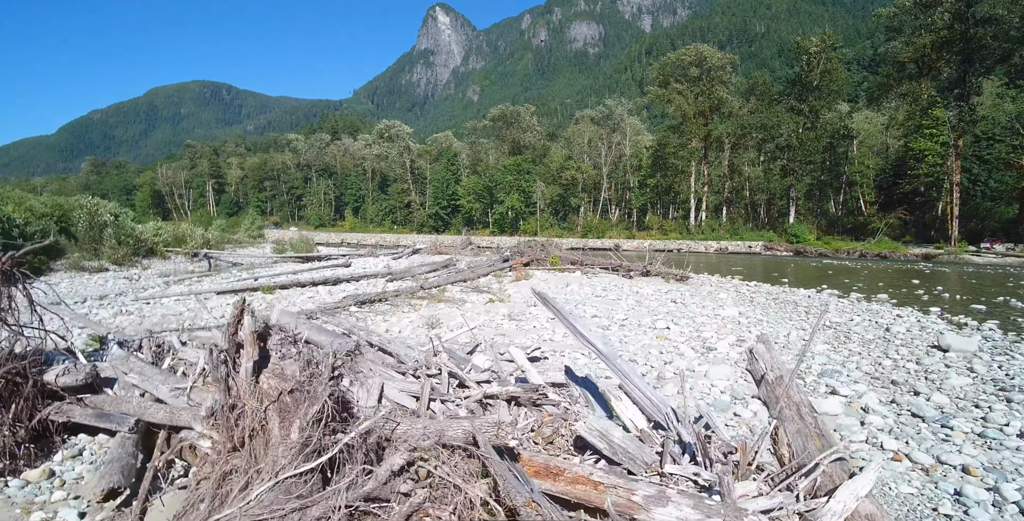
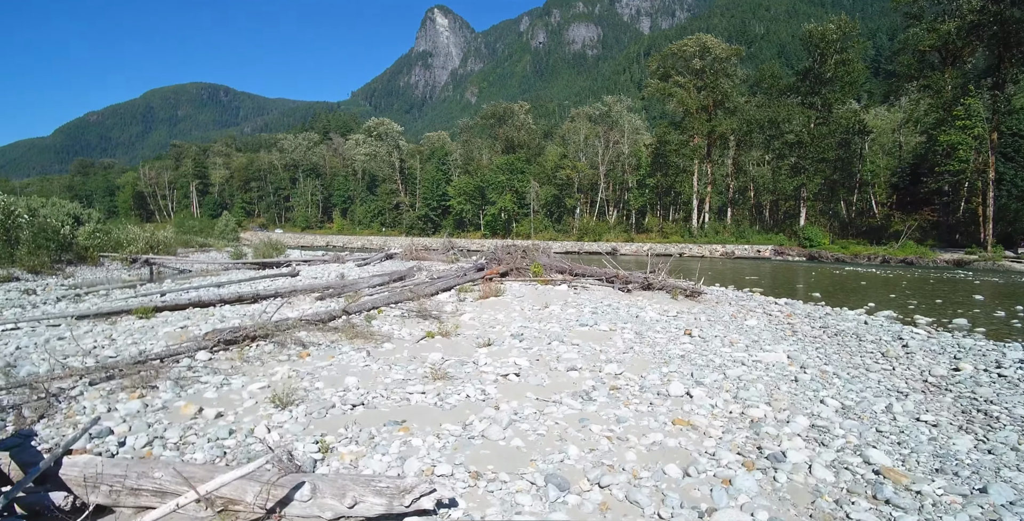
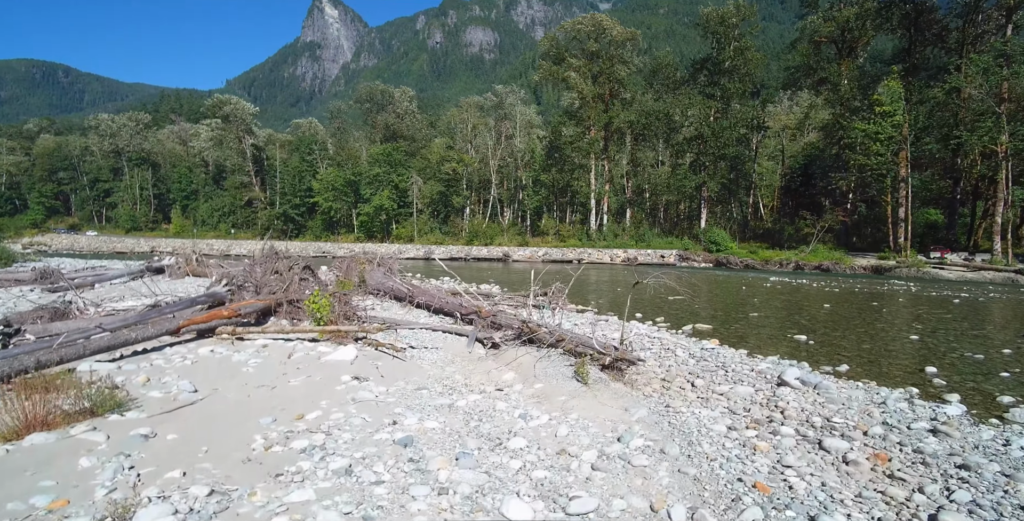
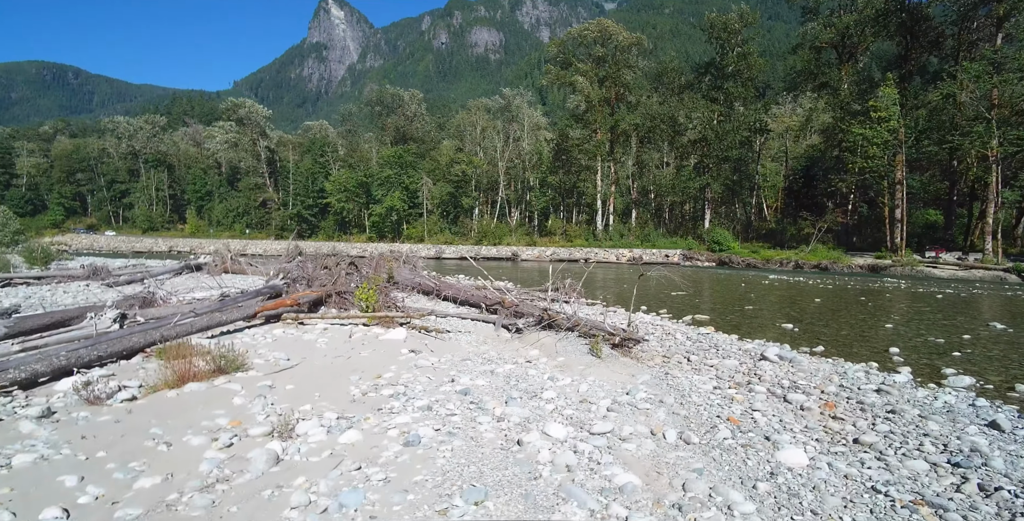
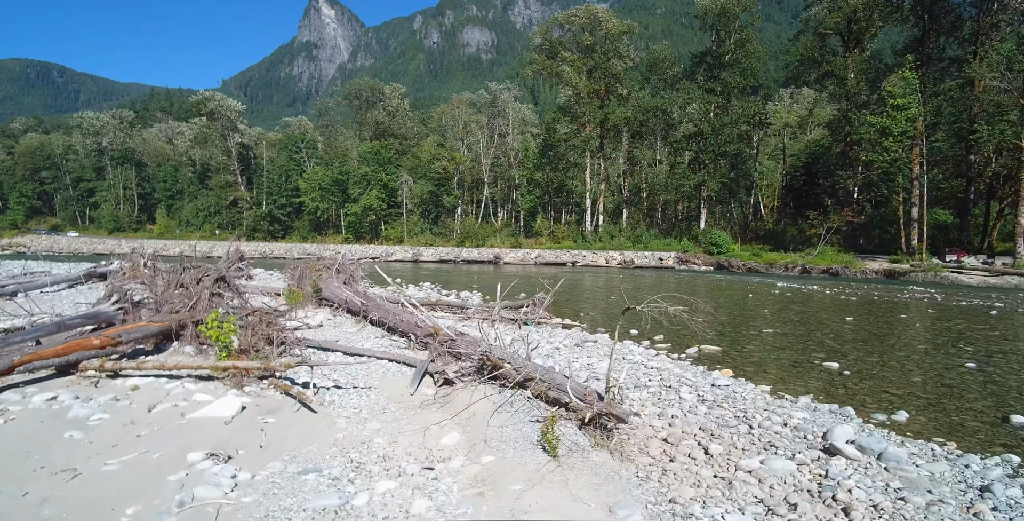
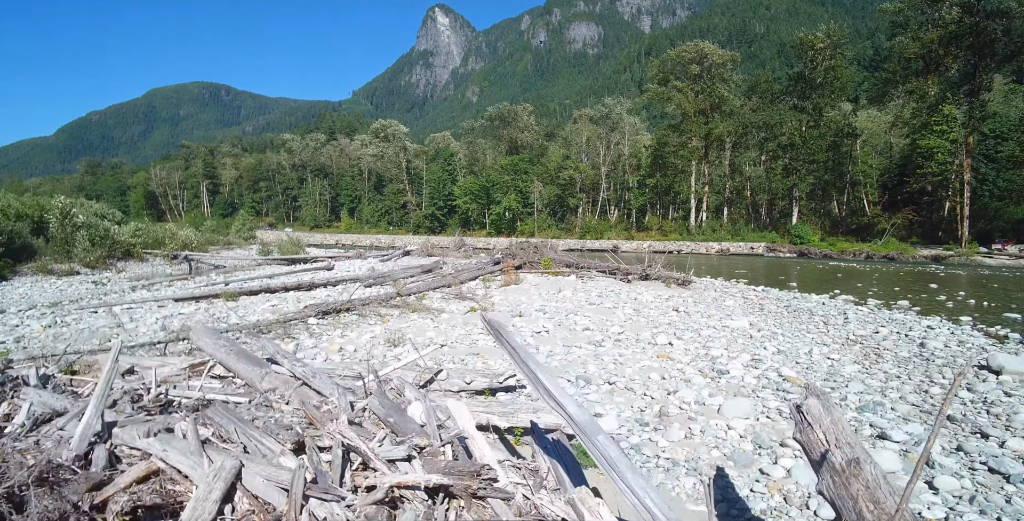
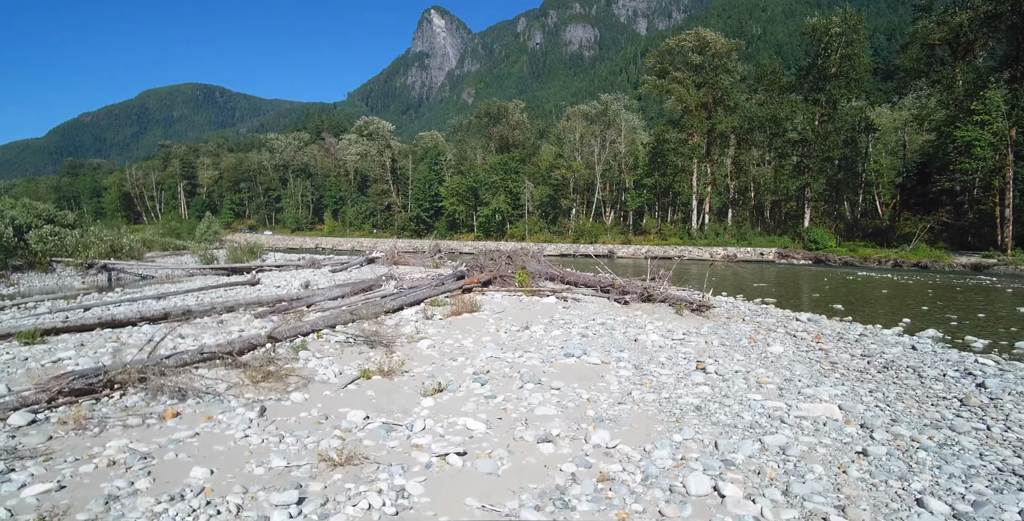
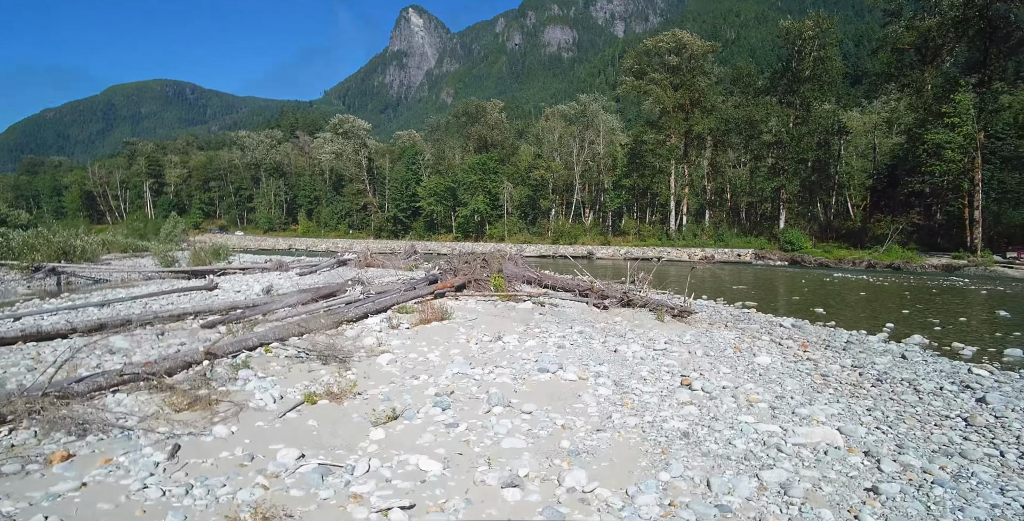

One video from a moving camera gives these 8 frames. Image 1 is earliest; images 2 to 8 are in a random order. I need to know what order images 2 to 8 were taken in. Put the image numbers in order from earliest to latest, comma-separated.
6, 2, 7, 8, 4, 3, 5
